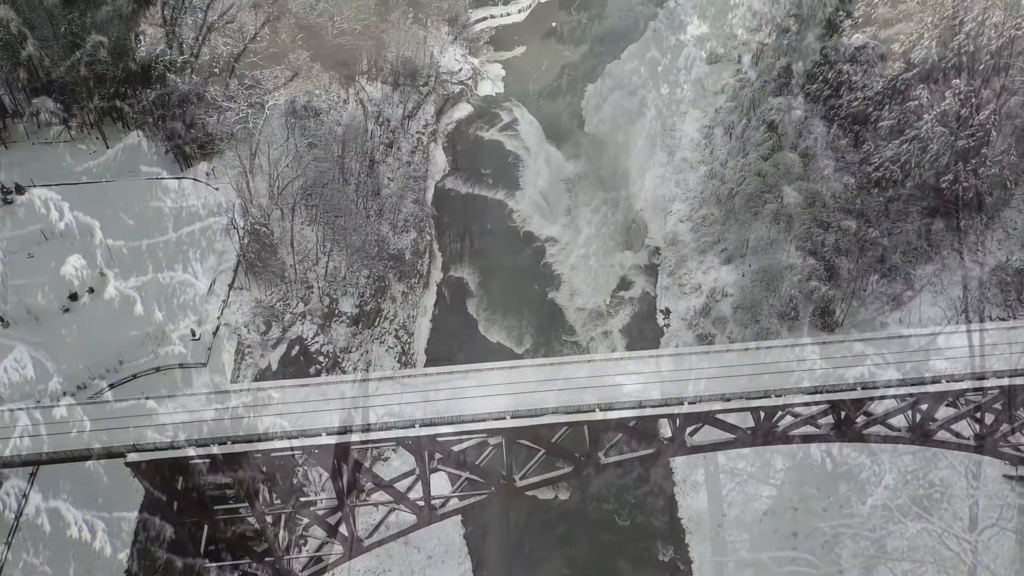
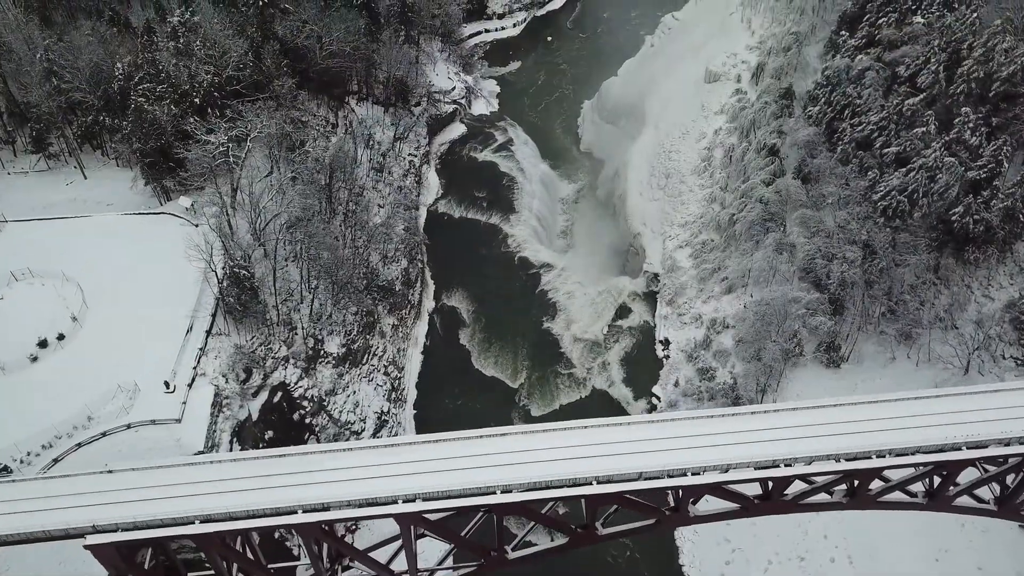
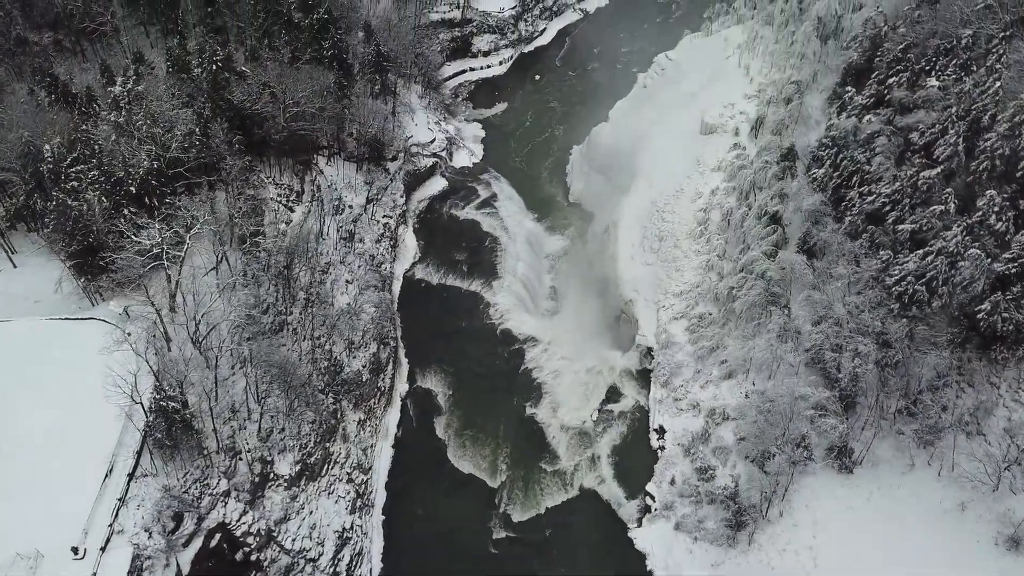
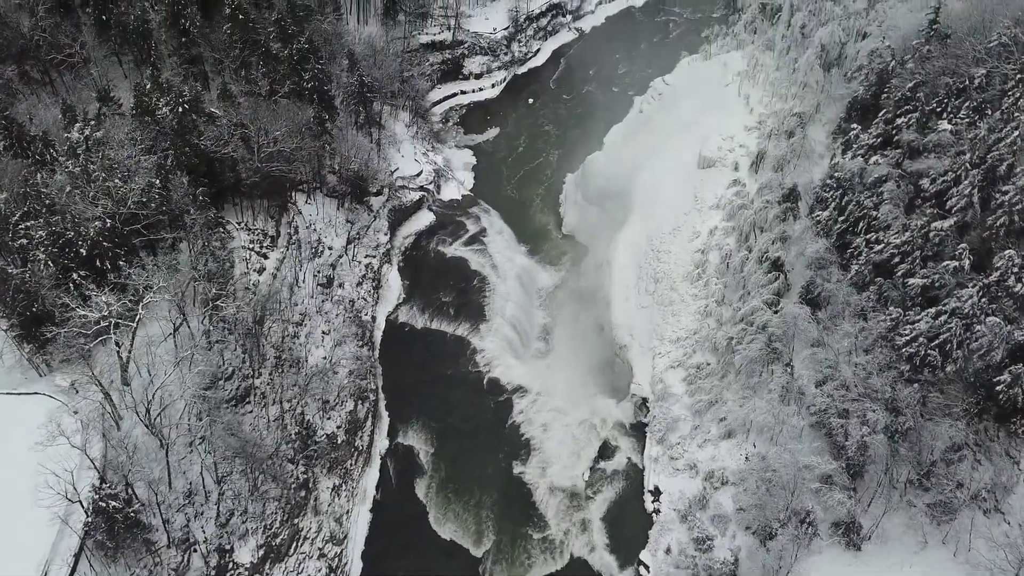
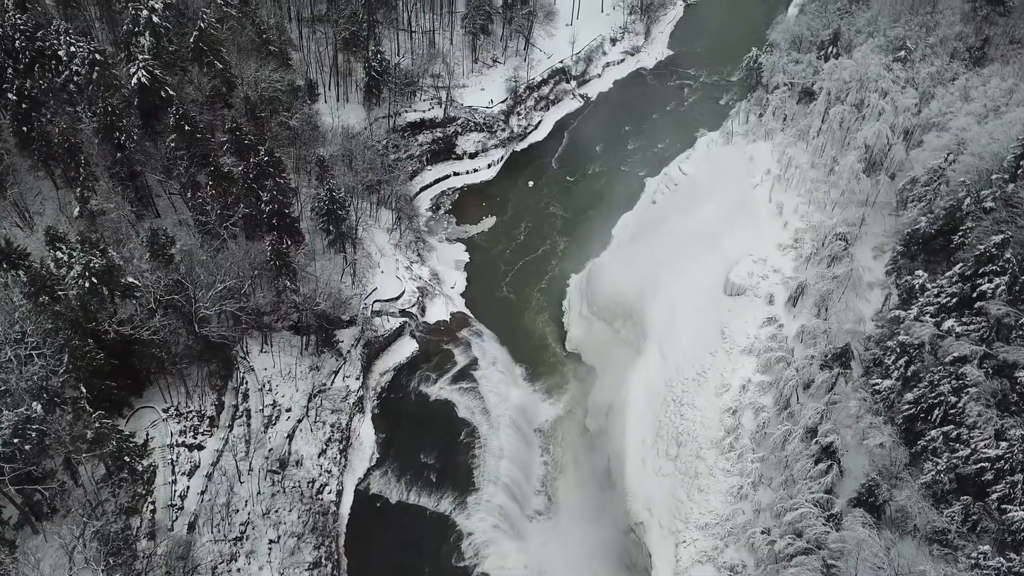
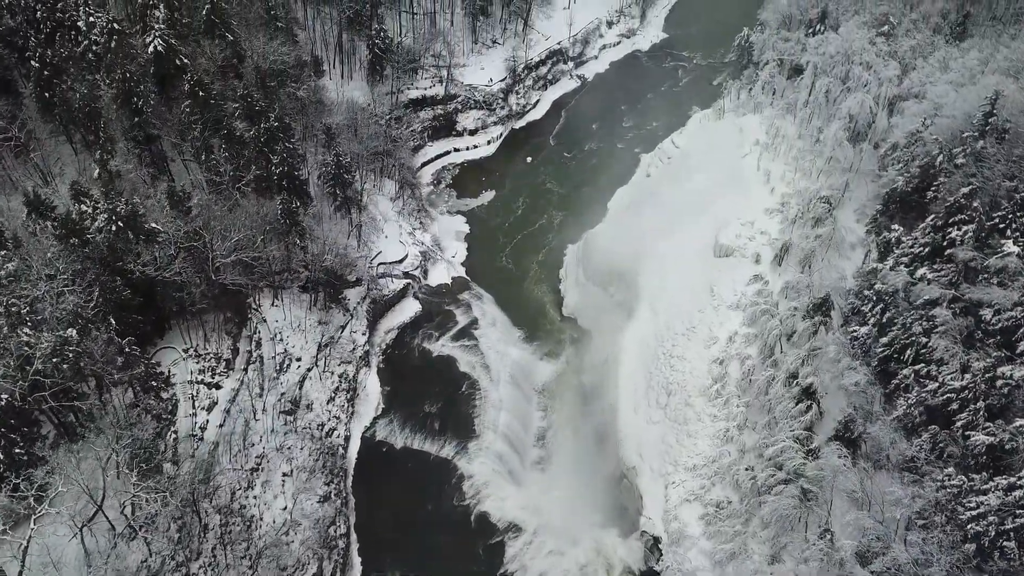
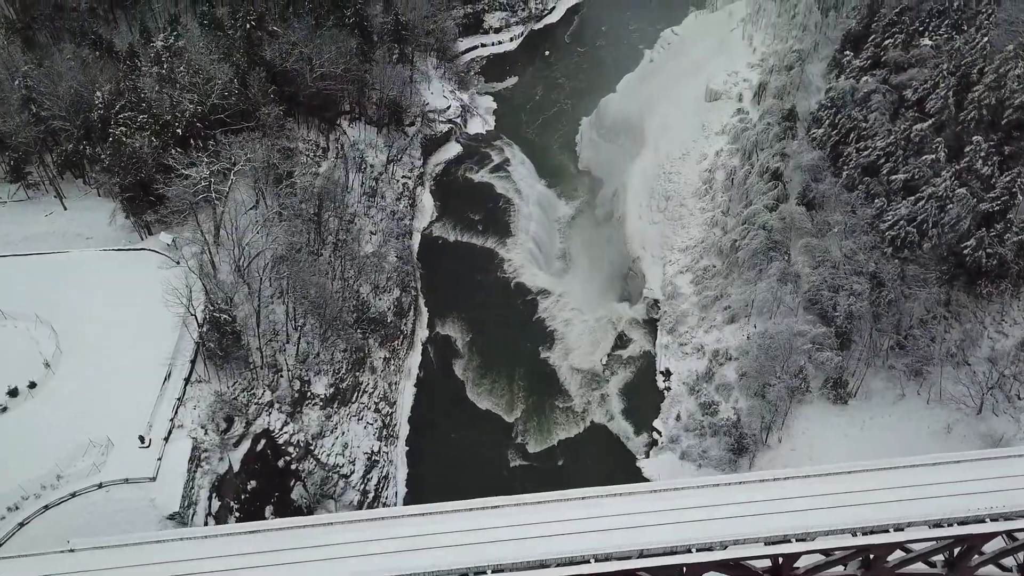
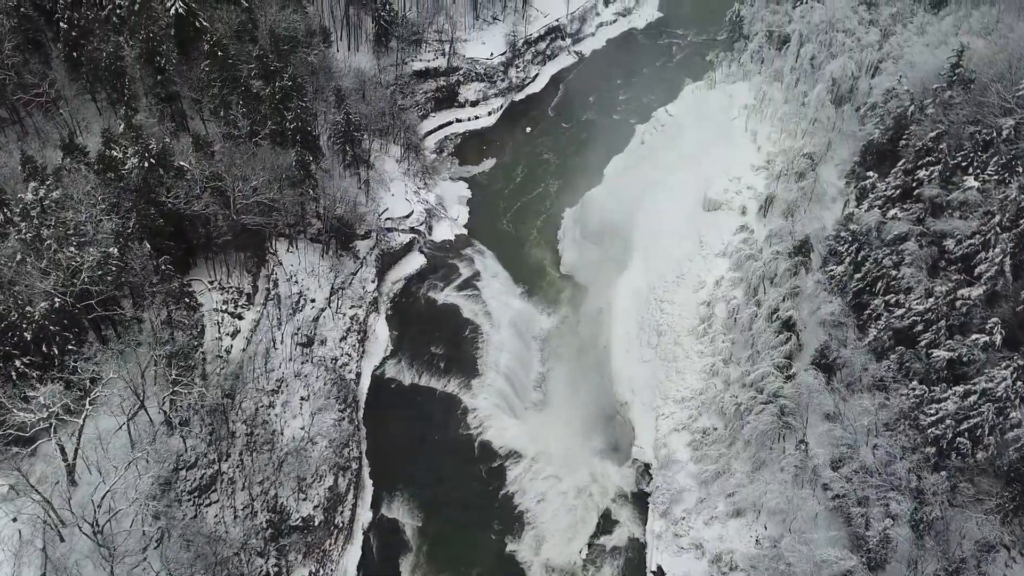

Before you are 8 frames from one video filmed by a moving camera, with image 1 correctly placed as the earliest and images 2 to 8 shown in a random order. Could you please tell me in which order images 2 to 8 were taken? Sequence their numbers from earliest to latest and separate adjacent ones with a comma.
2, 7, 3, 4, 8, 6, 5
